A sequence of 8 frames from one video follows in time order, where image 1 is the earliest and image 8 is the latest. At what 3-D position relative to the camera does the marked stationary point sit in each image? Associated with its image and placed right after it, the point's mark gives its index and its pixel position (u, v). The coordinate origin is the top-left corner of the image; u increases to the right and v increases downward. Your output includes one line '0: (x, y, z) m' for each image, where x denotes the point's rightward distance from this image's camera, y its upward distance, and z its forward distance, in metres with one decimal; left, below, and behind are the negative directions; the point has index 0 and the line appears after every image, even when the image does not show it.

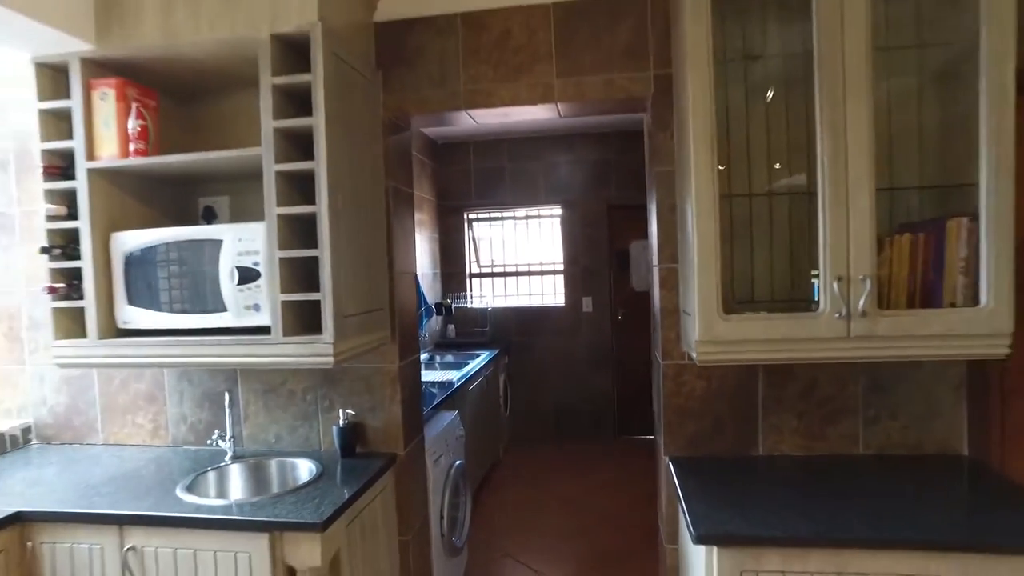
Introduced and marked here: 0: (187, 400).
0: (-1.0, -0.3, +2.1) m
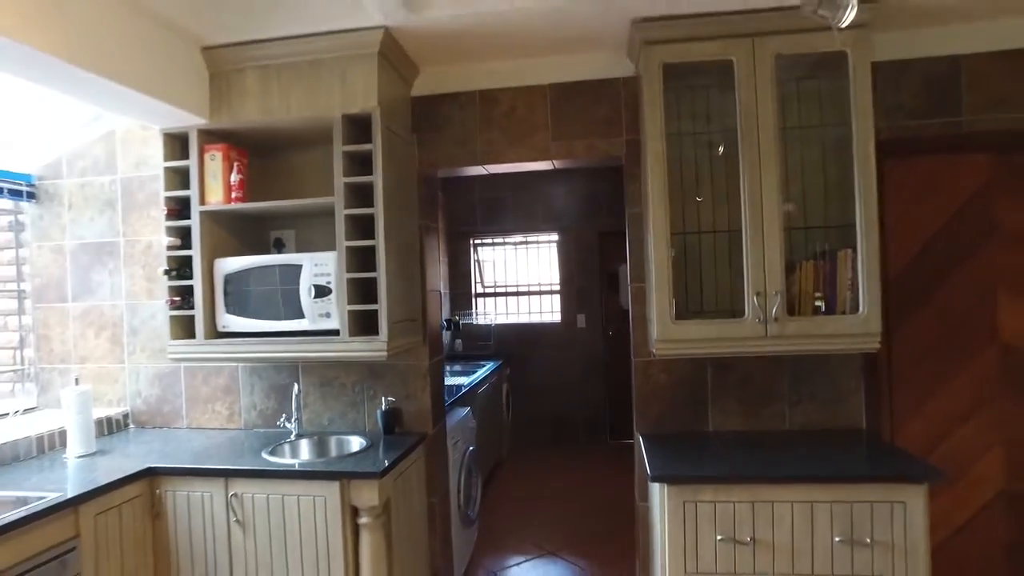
0: (-1.0, -0.4, +2.6) m
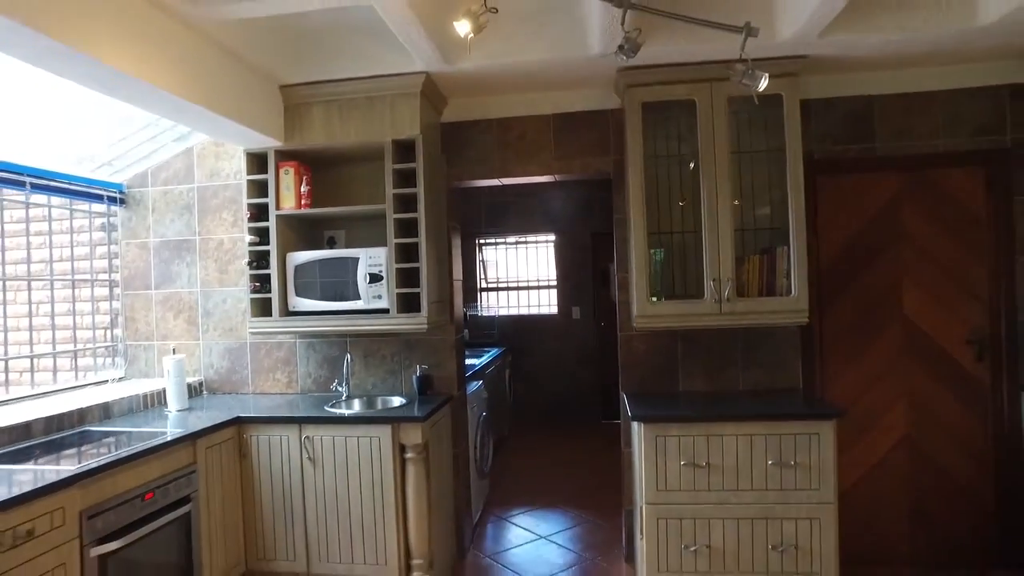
0: (-1.0, -0.3, +3.2) m
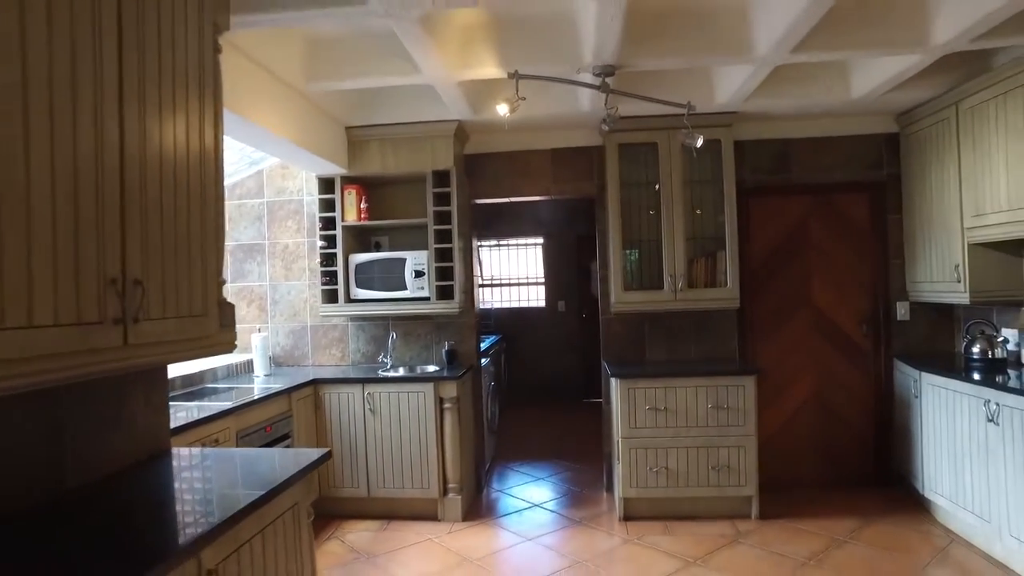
0: (-0.9, -0.3, +4.1) m
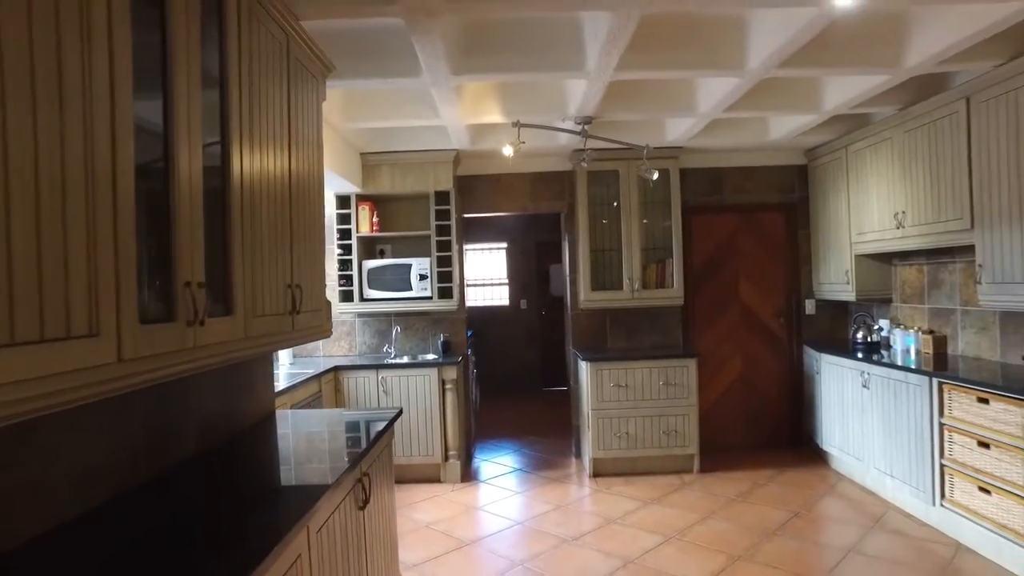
0: (-1.0, -0.3, +4.8) m
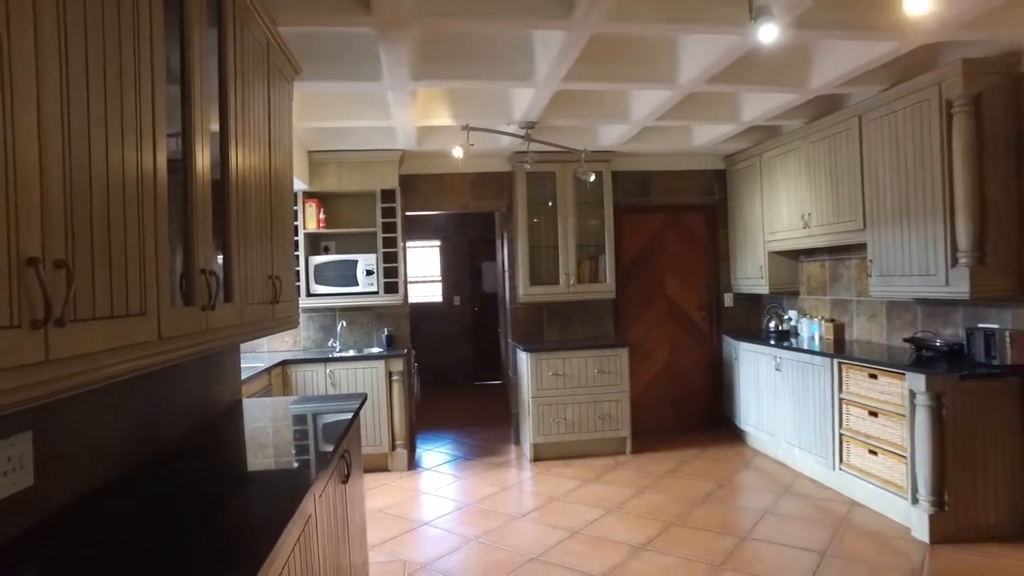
0: (-1.4, -0.3, +4.9) m
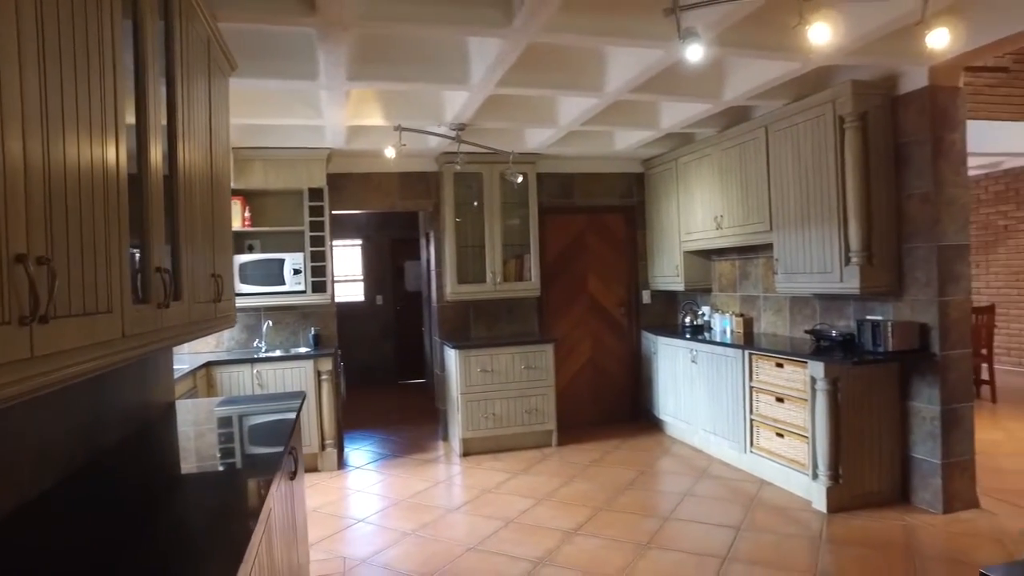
0: (-2.0, -0.3, +4.8) m
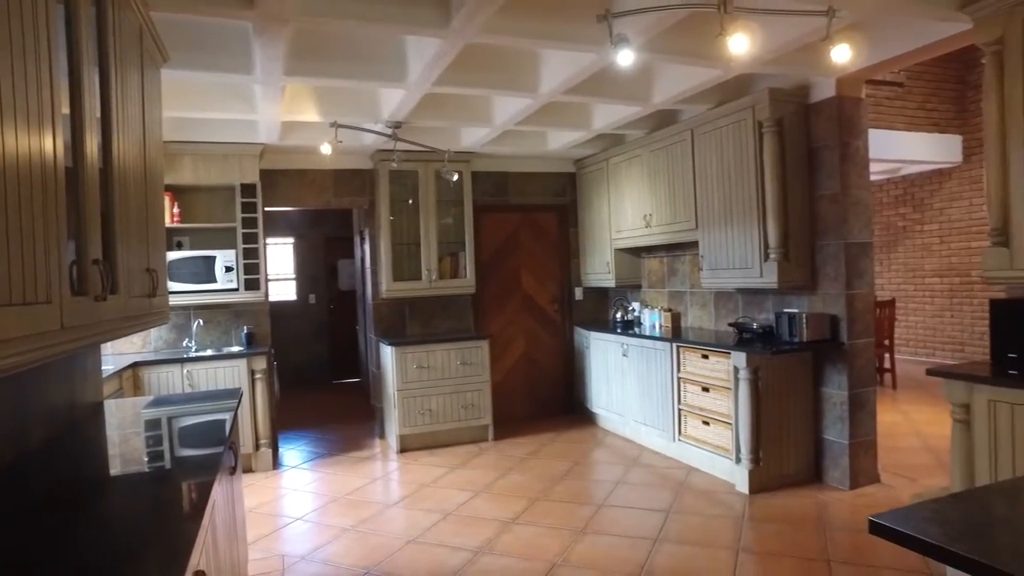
0: (-2.4, -0.3, +4.6) m
